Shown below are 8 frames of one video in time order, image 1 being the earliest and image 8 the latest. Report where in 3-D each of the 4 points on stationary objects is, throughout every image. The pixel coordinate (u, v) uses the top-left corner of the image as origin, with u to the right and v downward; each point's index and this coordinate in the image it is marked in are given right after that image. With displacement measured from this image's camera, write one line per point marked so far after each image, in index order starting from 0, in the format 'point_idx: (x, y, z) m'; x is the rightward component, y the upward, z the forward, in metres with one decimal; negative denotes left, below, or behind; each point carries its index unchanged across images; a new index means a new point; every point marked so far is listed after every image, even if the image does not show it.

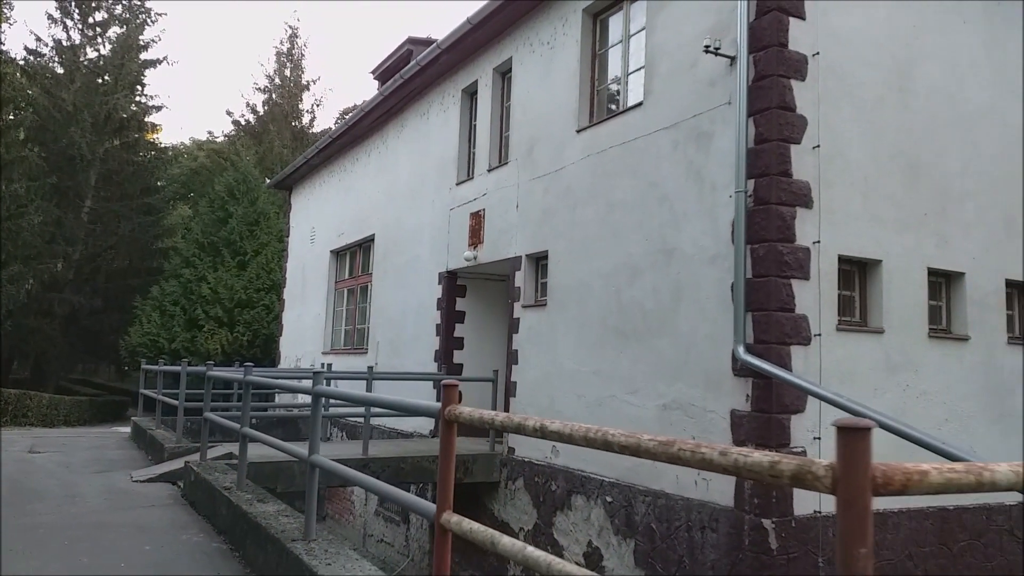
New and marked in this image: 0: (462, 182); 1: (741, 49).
0: (-0.6, +1.3, +9.5) m
1: (+1.6, +1.7, +5.6) m
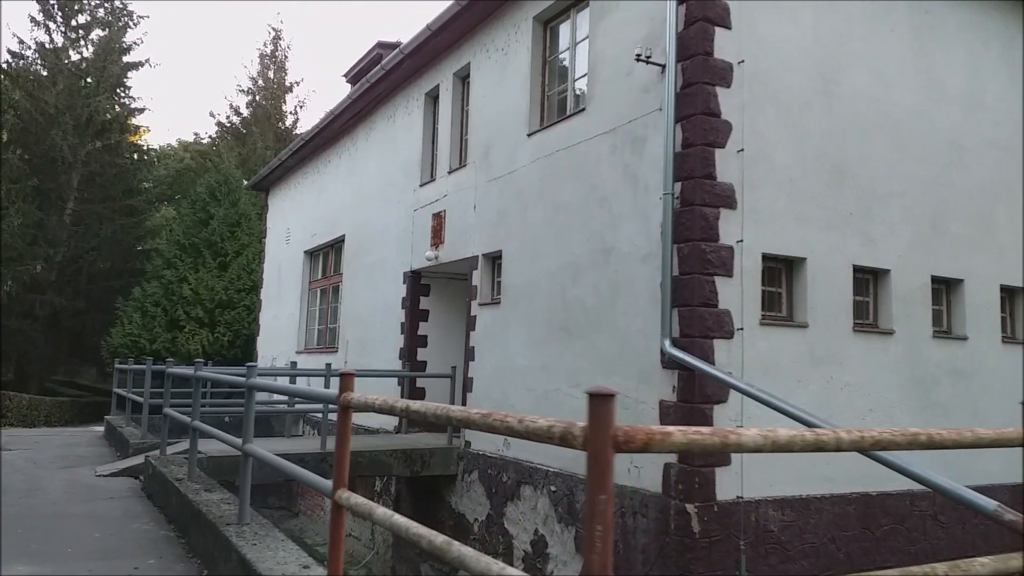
0: (-1.1, +1.3, +9.8) m
1: (+1.2, +1.7, +5.9) m
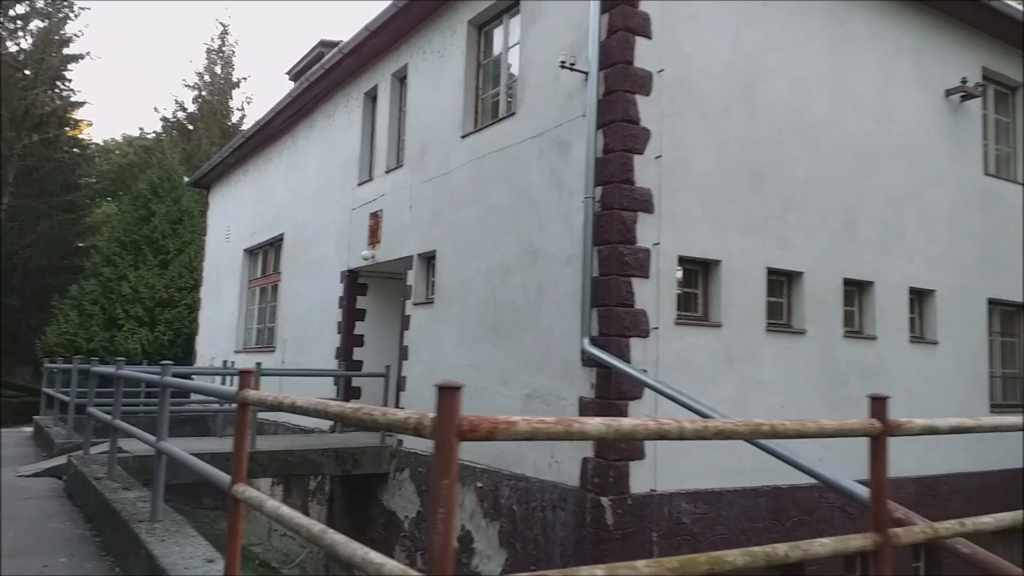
0: (-1.9, +1.3, +9.8) m
1: (+0.6, +1.7, +6.1) m
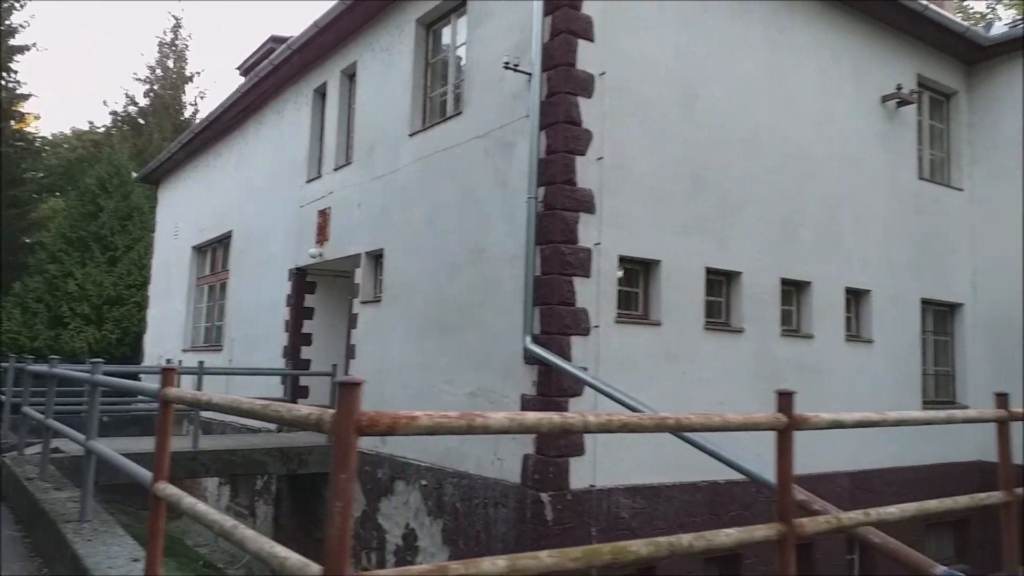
0: (-2.5, +1.3, +9.8) m
1: (+0.2, +1.7, +6.2) m
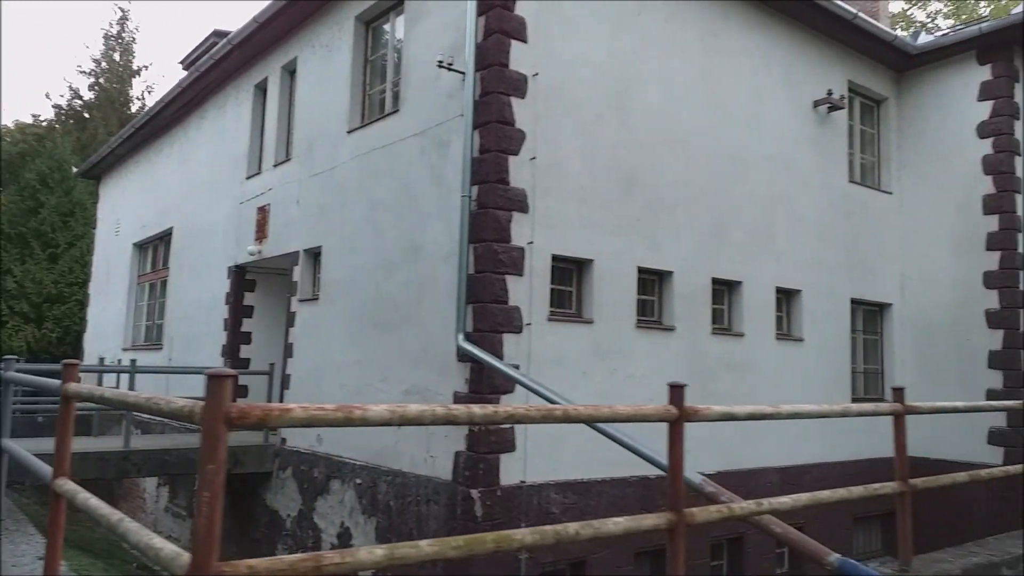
0: (-3.2, +1.3, +9.7) m
1: (-0.3, +1.7, +6.2) m
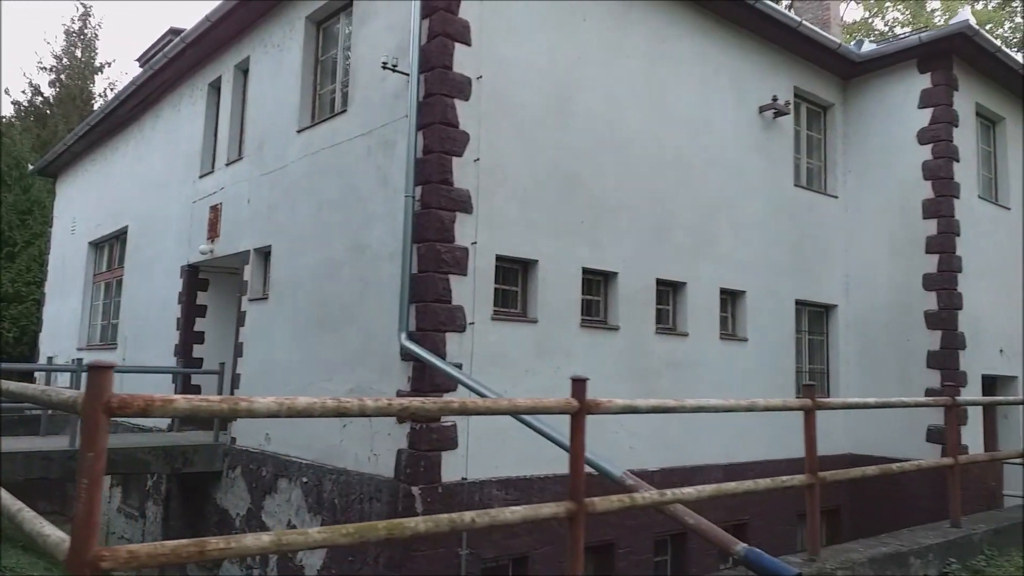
0: (-3.8, +1.3, +9.6) m
1: (-0.8, +1.7, +6.3) m
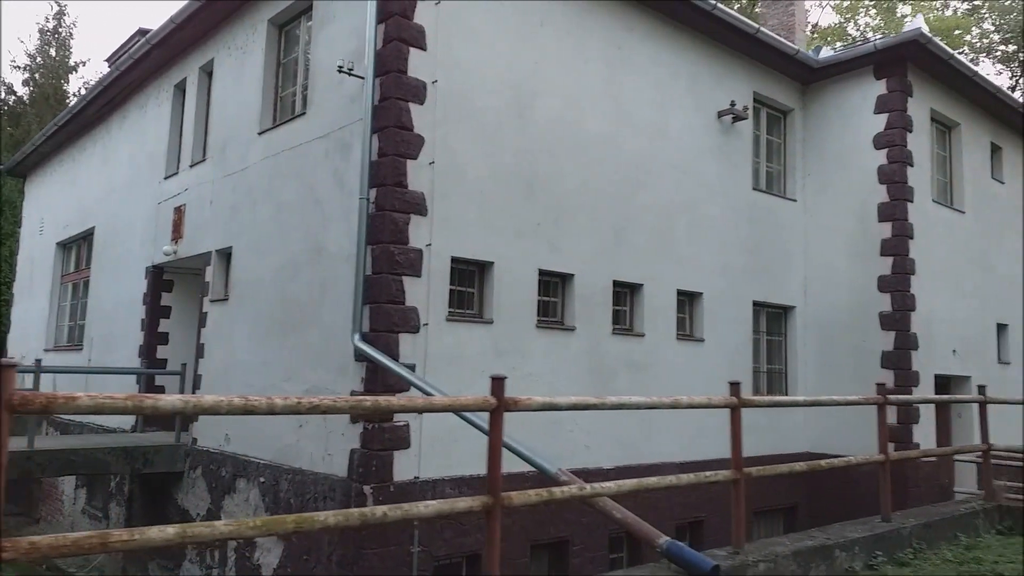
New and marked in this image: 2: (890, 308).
0: (-4.2, +1.3, +9.6) m
1: (-1.1, +1.7, +6.3) m
2: (+4.3, -0.2, +9.1) m
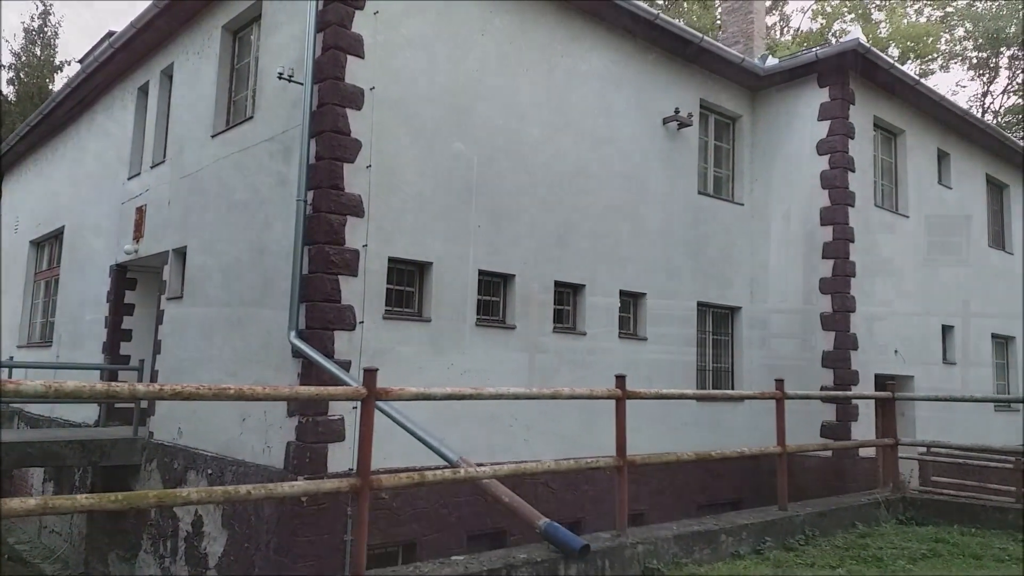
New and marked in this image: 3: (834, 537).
0: (-4.8, +1.4, +9.9) m
1: (-1.7, +1.7, +6.6) m
2: (+3.7, -0.2, +9.4) m
3: (+2.1, -1.6, +5.2) m
